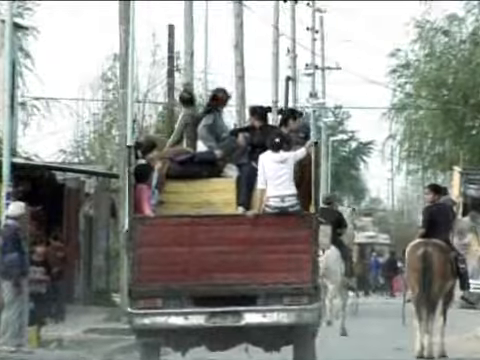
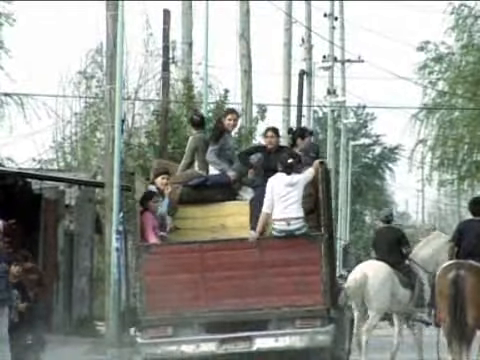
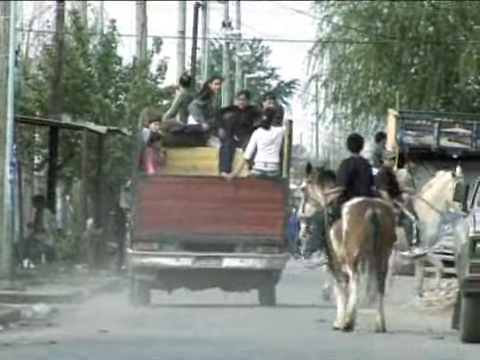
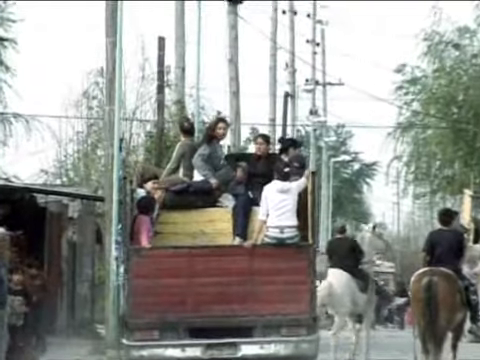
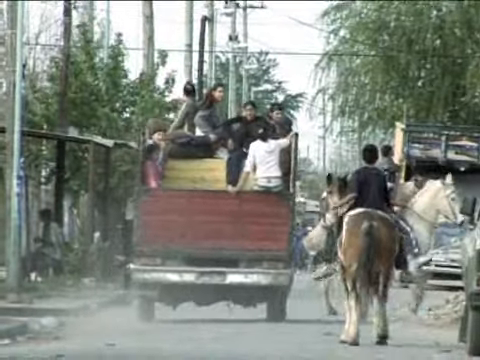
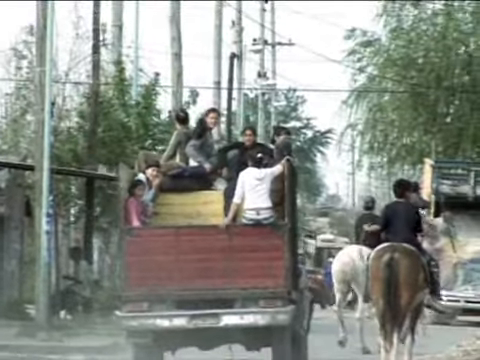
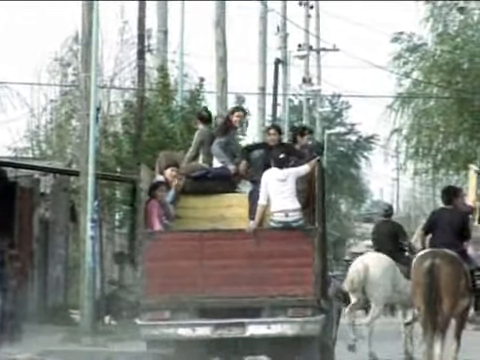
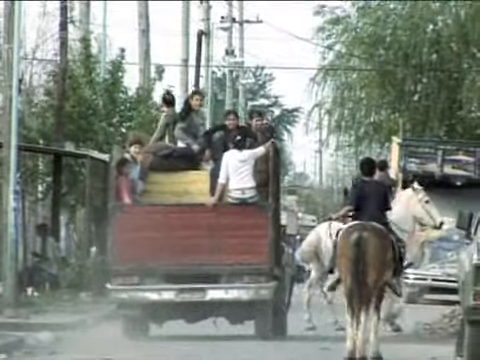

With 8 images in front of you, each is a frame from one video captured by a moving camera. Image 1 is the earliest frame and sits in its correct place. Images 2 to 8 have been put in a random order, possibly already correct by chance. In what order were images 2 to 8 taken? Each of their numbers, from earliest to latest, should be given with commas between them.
4, 2, 7, 6, 8, 5, 3
